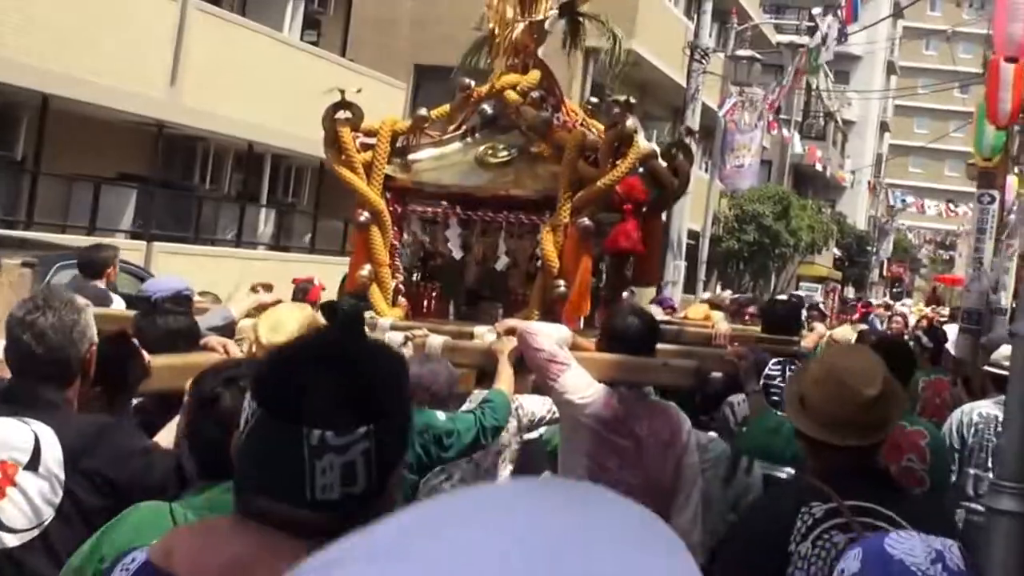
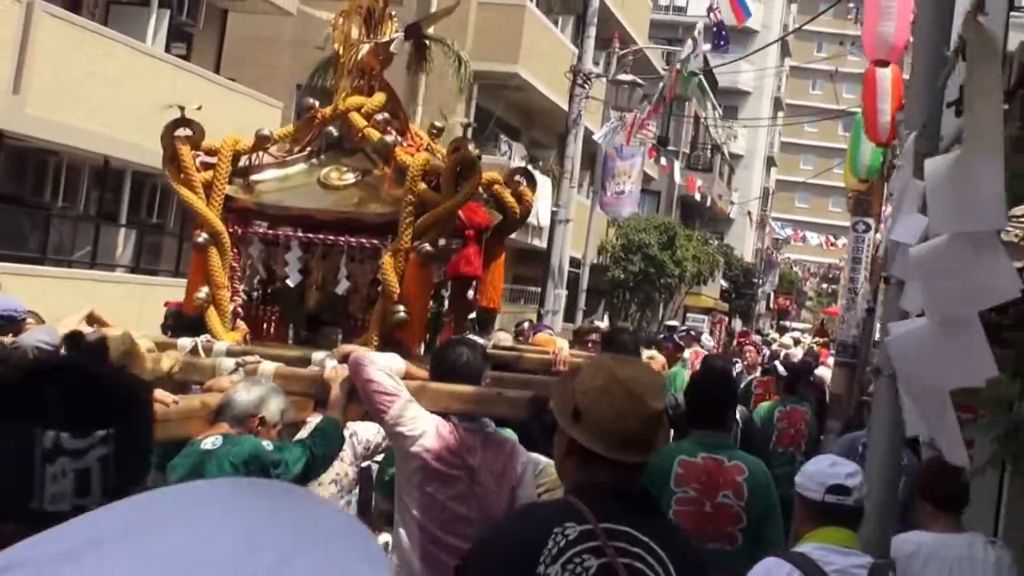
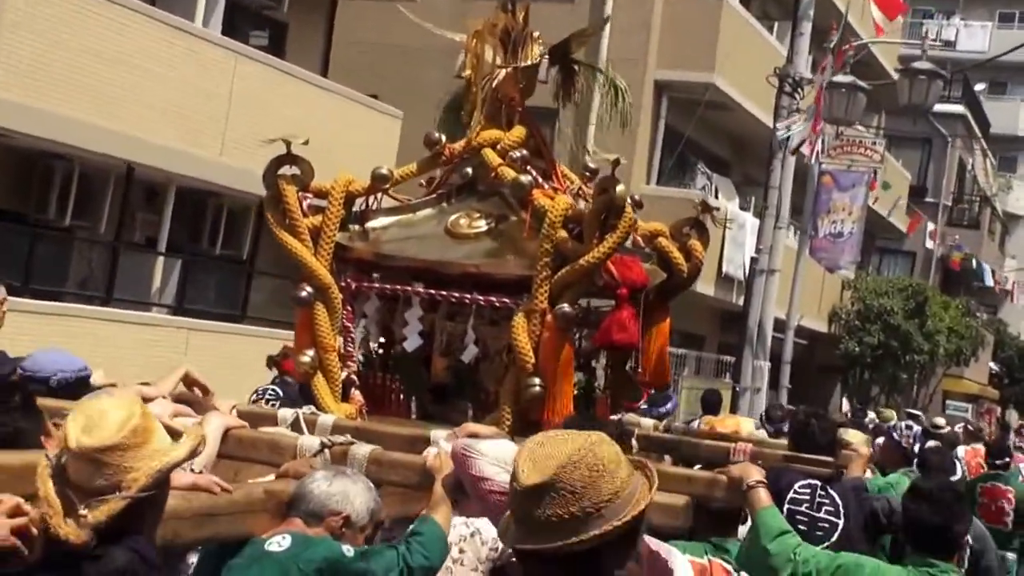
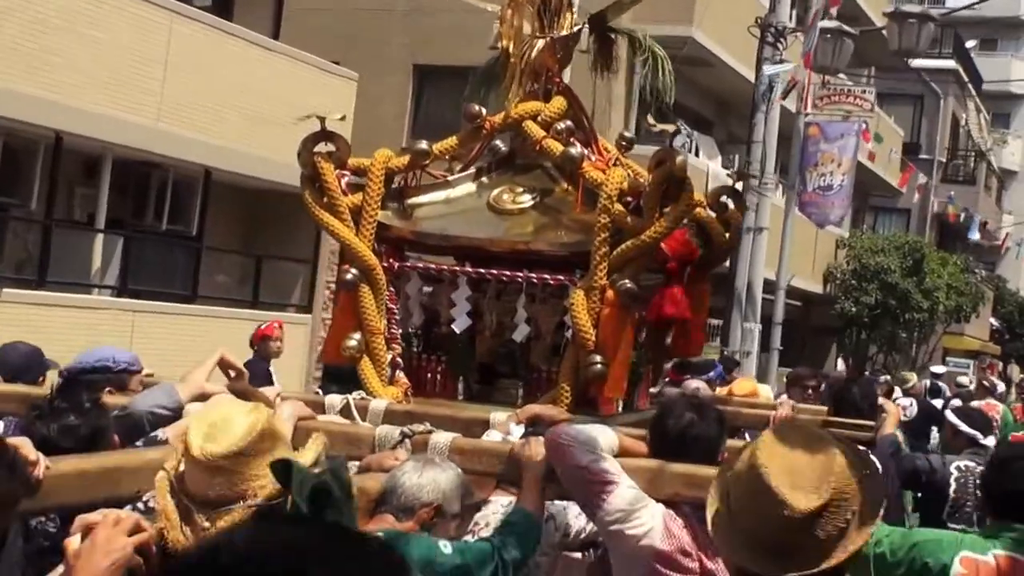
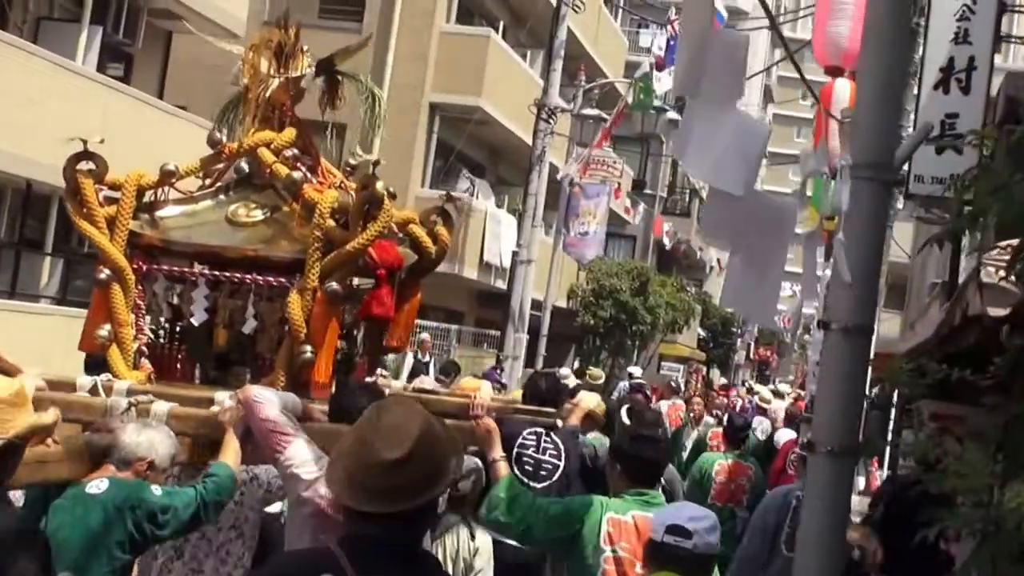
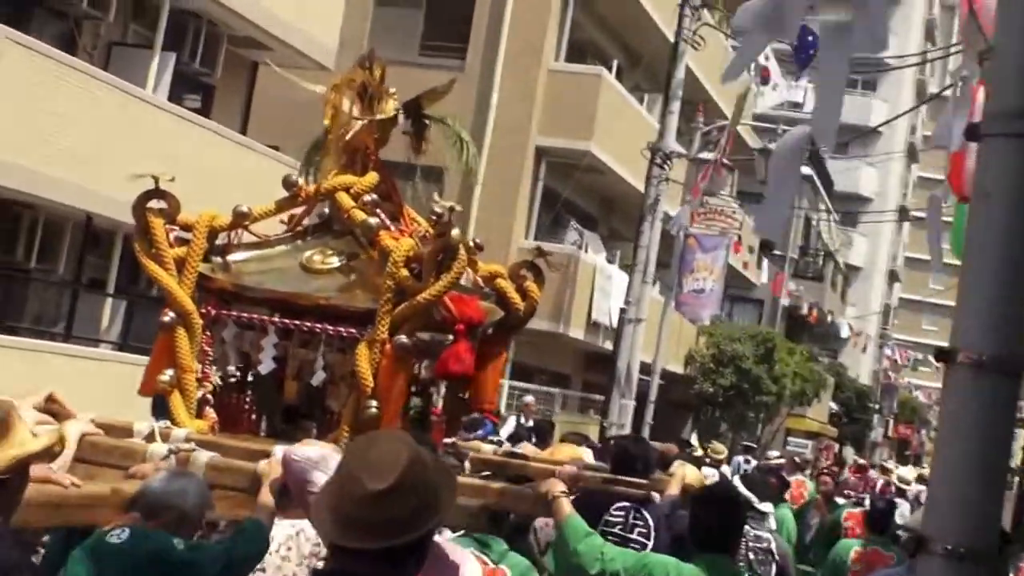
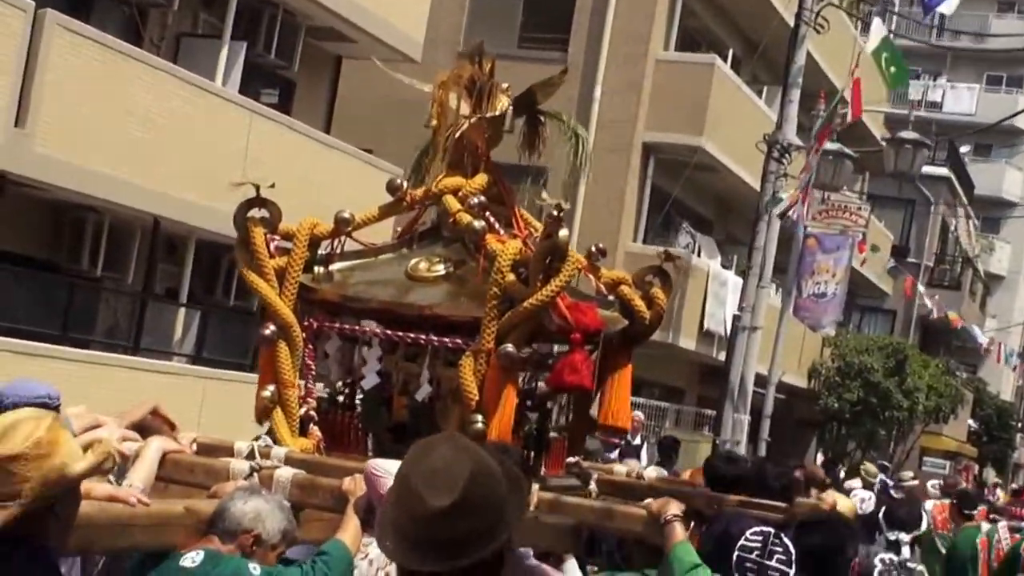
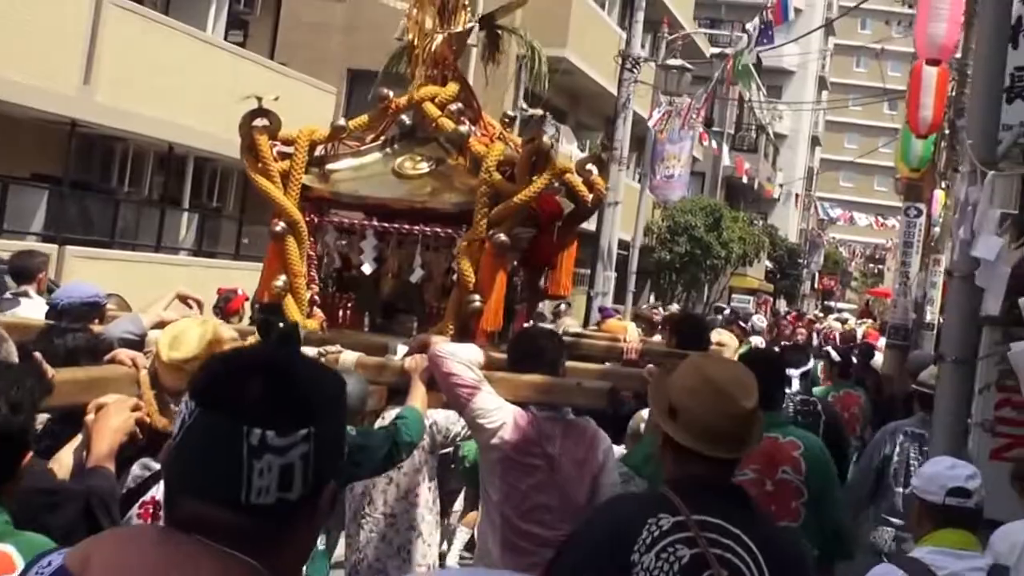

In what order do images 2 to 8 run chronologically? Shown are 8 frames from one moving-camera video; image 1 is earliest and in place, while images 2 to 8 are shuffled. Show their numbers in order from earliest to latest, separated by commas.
8, 2, 5, 6, 7, 3, 4
